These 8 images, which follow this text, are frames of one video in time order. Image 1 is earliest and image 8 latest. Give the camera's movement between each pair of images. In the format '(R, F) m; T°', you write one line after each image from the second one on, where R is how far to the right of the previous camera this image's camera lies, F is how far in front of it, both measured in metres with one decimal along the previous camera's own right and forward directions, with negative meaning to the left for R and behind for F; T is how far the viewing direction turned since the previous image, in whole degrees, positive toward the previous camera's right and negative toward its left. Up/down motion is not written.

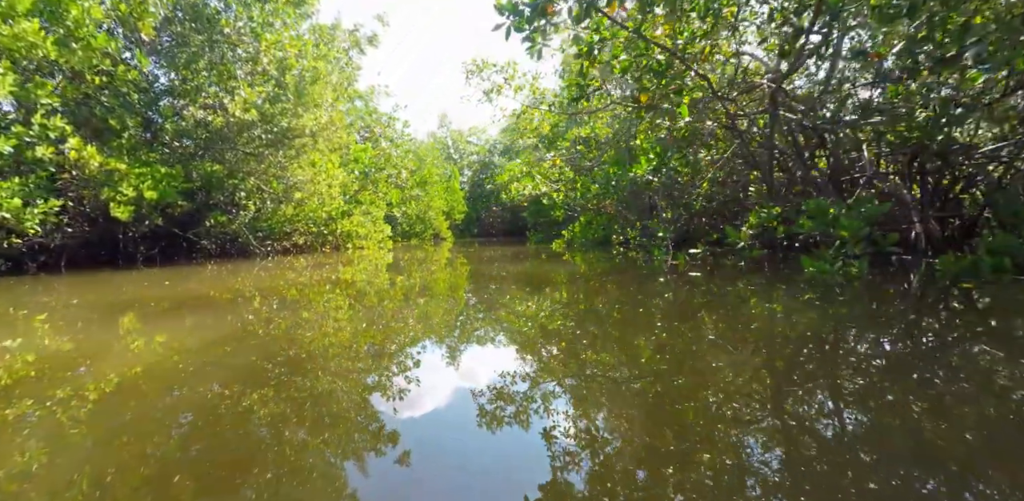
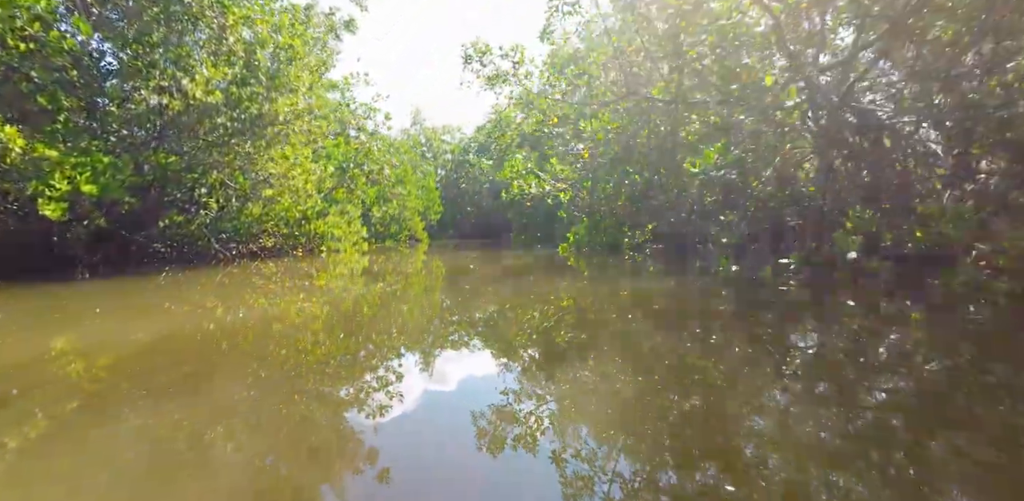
(-0.3, +0.5) m; +4°
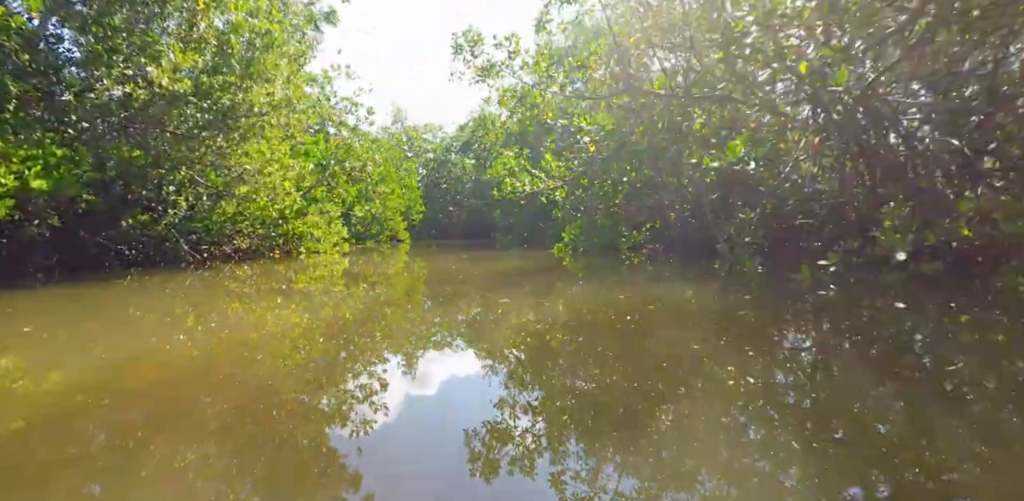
(-0.1, +0.2) m; +2°
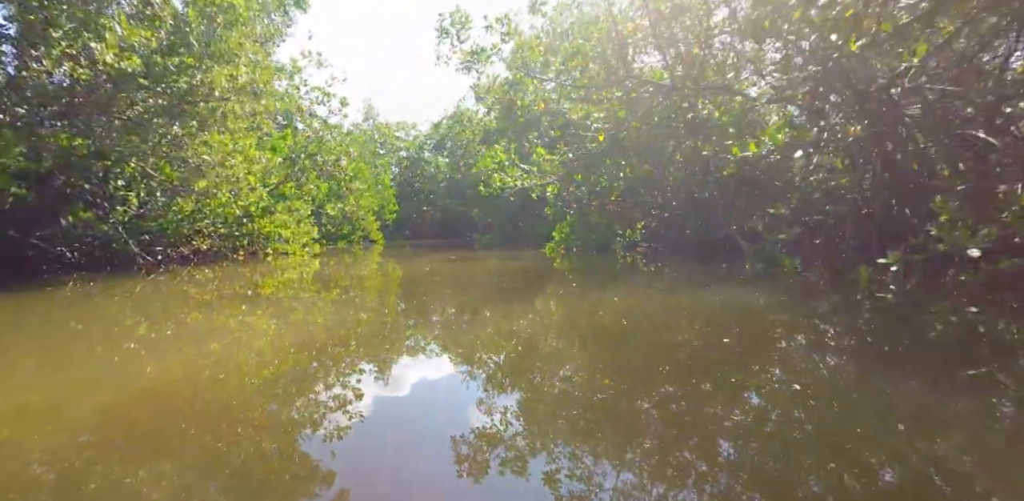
(-0.1, +0.3) m; +3°
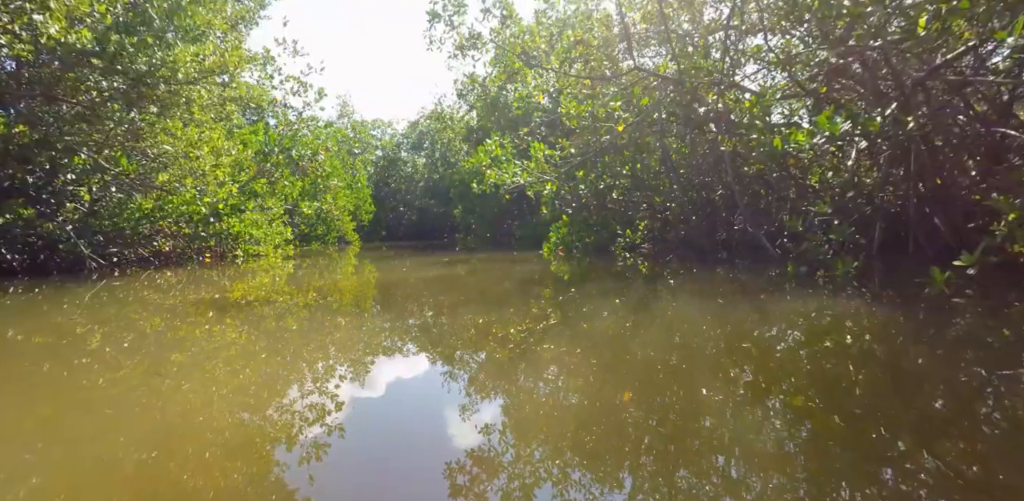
(-0.1, +0.3) m; +3°
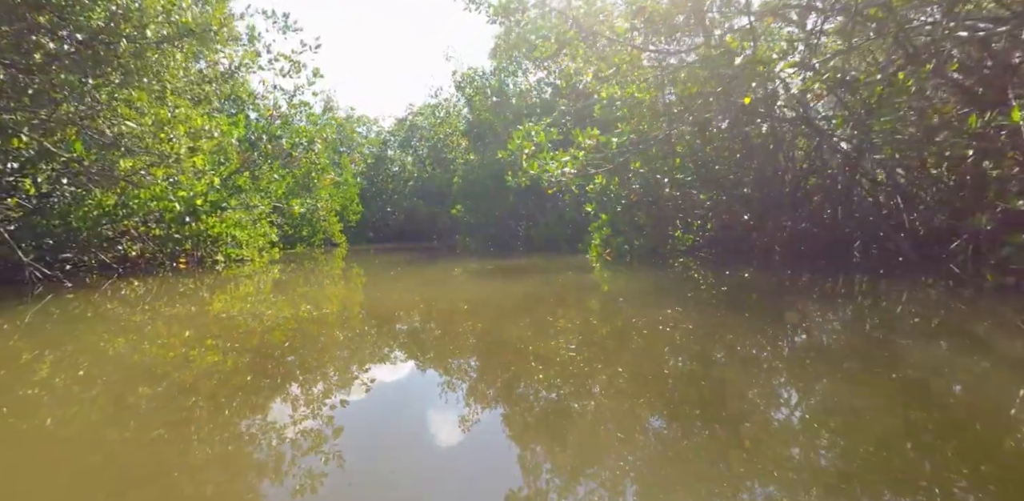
(-0.3, +0.5) m; +2°
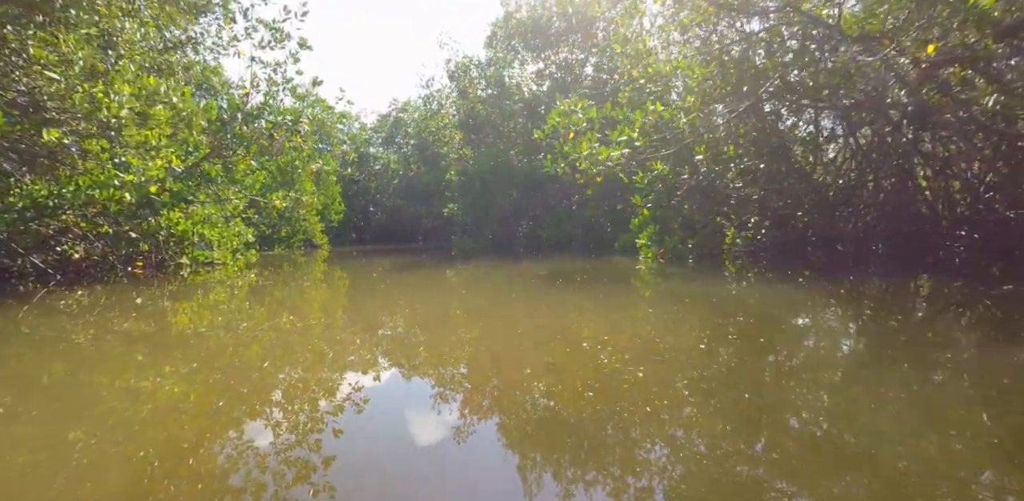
(-0.2, +0.5) m; +2°
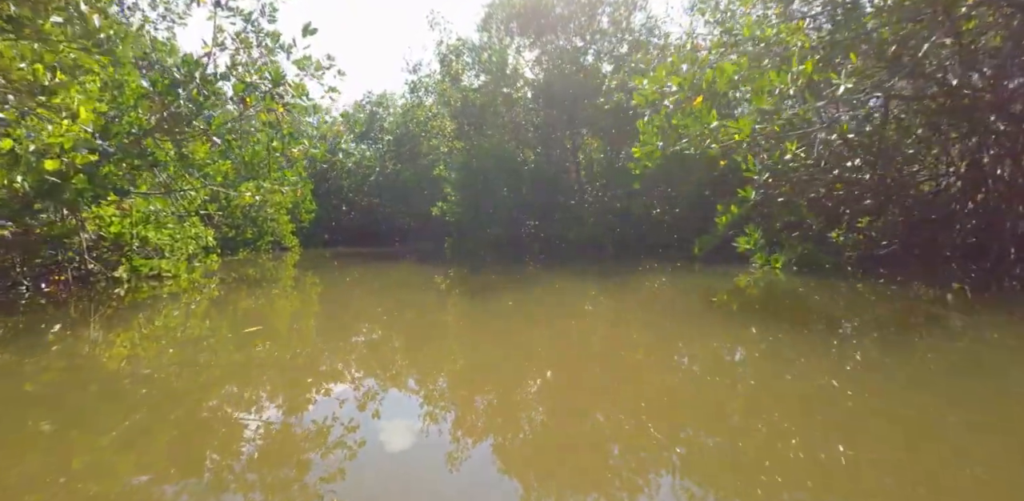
(-0.3, +0.7) m; +3°
